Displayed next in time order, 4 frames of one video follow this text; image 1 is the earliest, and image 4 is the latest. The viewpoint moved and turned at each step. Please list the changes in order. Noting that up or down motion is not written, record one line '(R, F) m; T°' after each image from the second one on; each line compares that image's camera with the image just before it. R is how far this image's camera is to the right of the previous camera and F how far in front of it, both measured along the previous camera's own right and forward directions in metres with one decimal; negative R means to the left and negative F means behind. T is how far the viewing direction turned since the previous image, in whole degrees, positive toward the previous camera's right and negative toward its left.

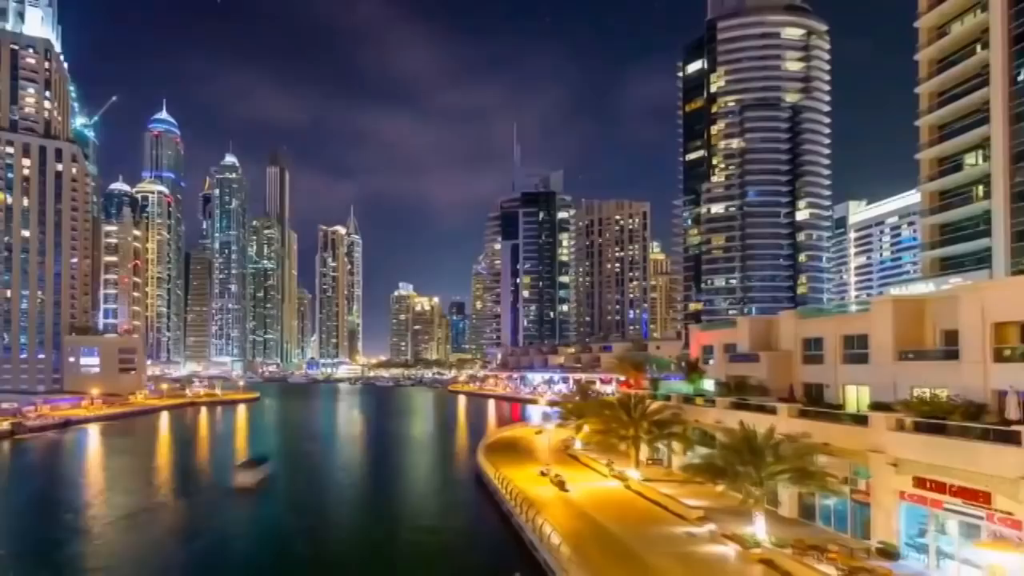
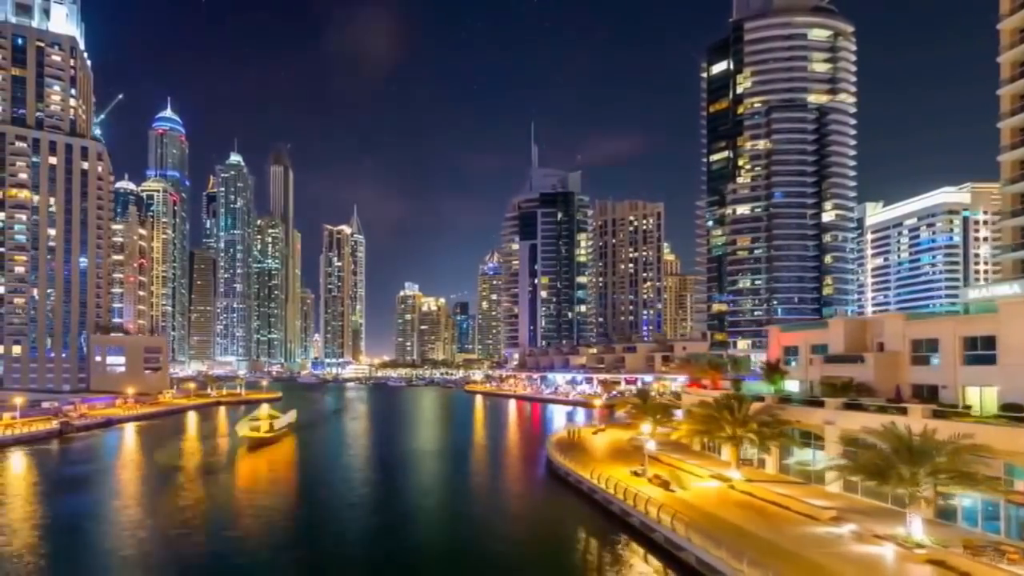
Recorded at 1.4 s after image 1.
(-5.0, 0.0) m; 0°
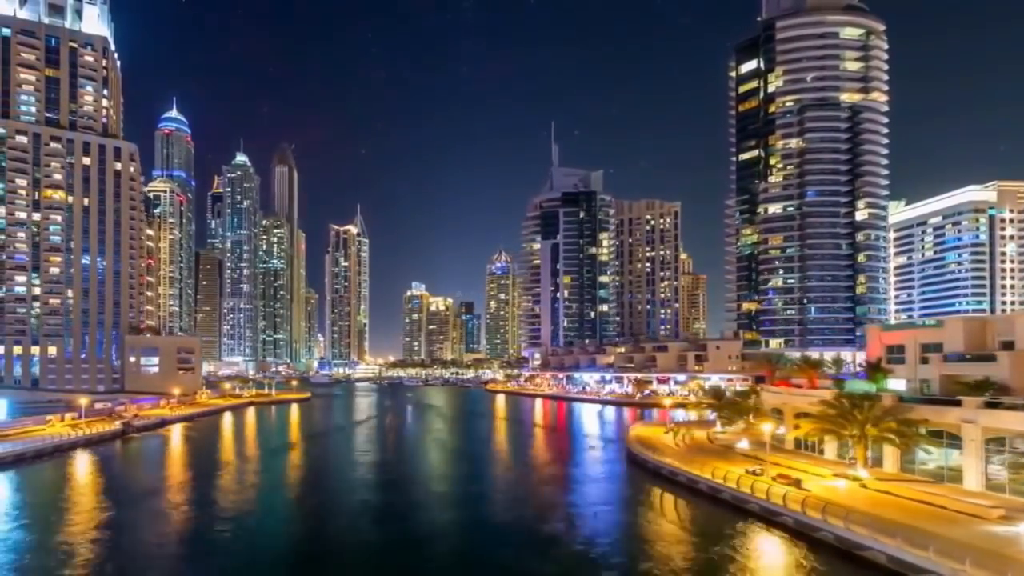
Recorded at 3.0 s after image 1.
(-6.3, 0.0) m; 0°
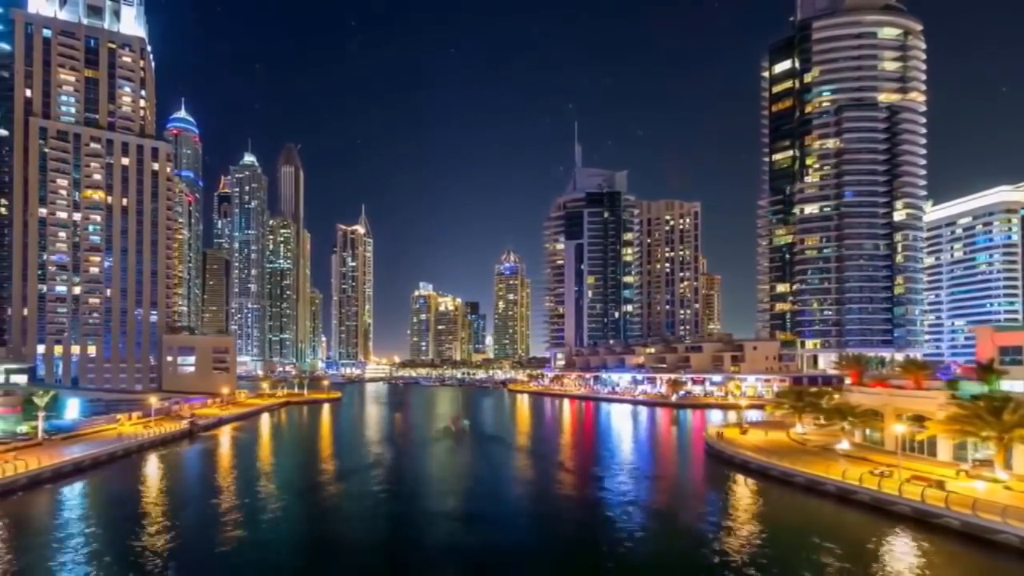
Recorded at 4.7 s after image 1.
(-6.8, +0.1) m; 0°
